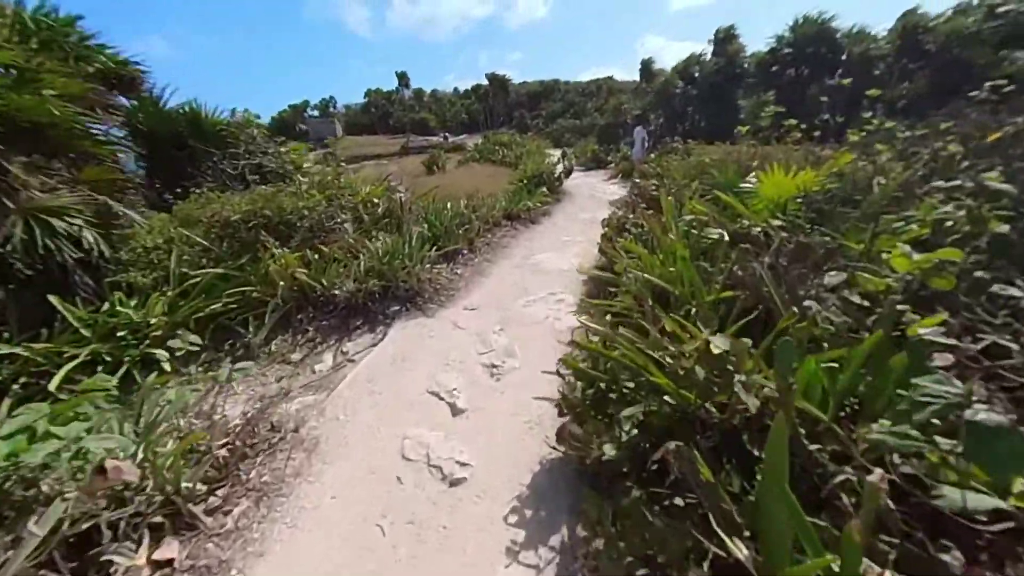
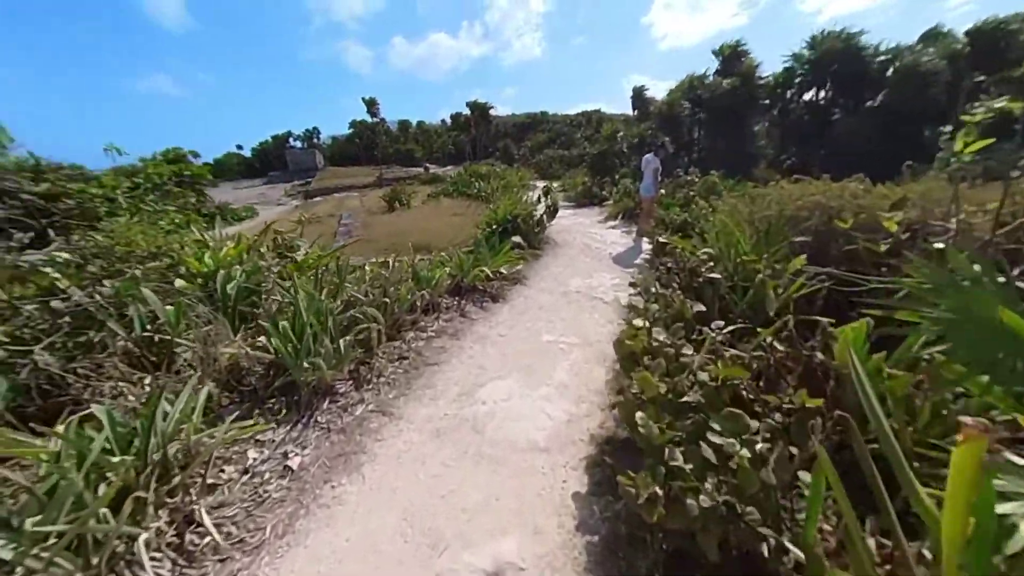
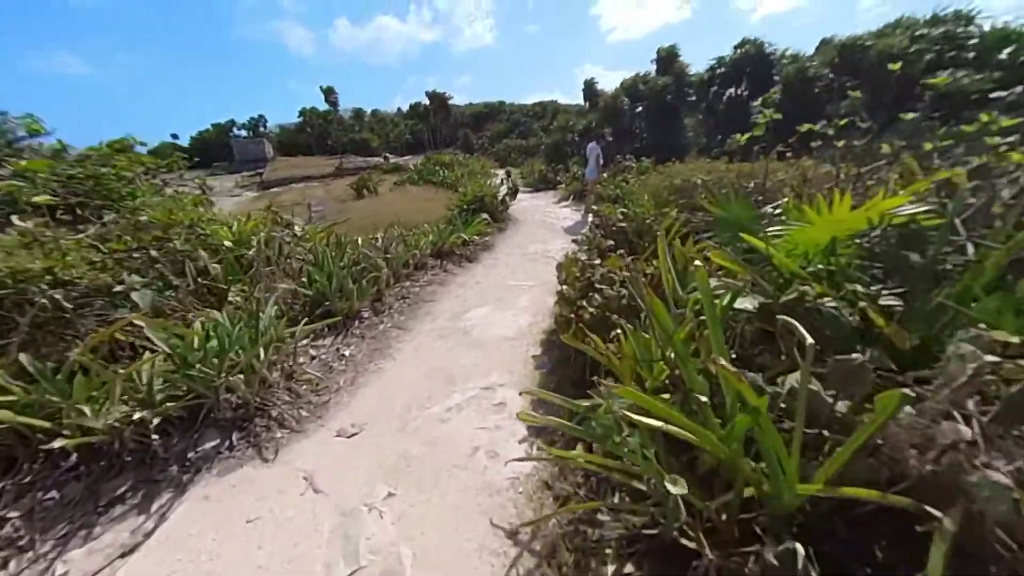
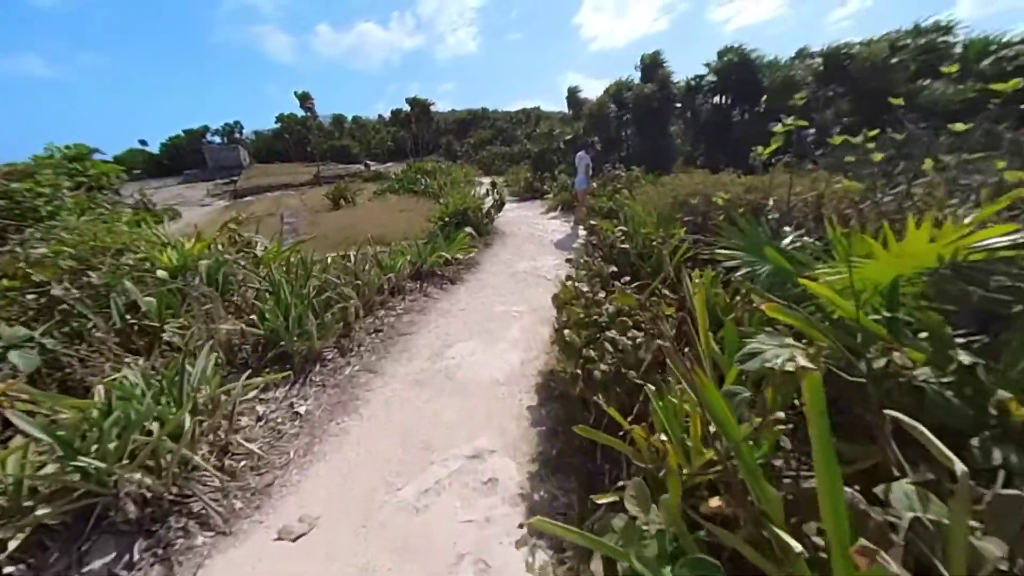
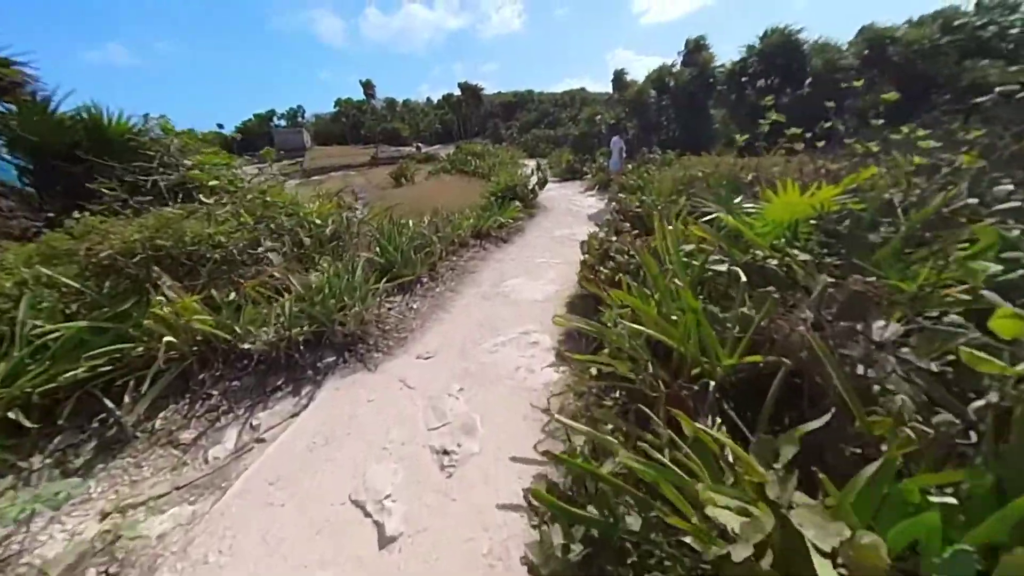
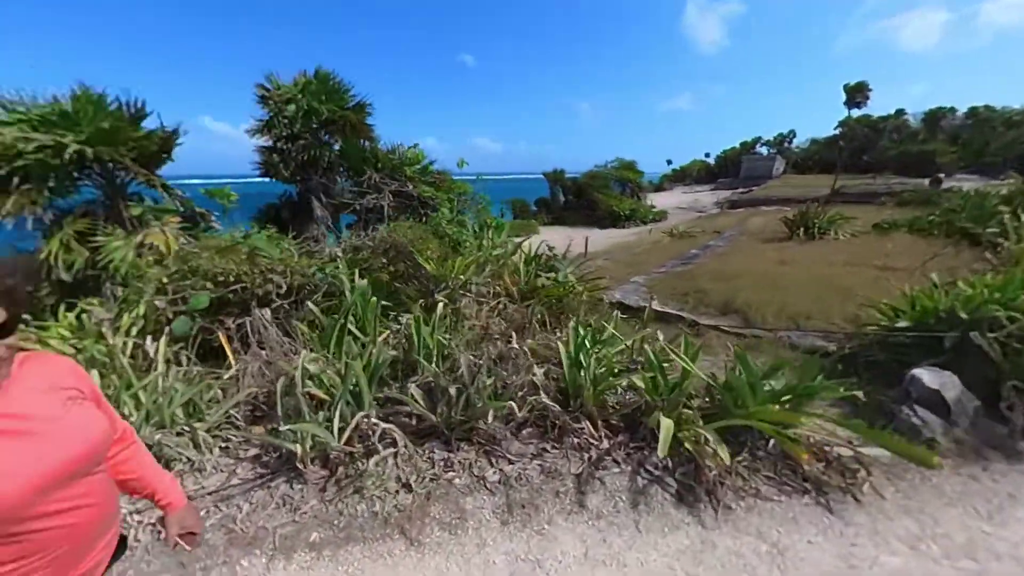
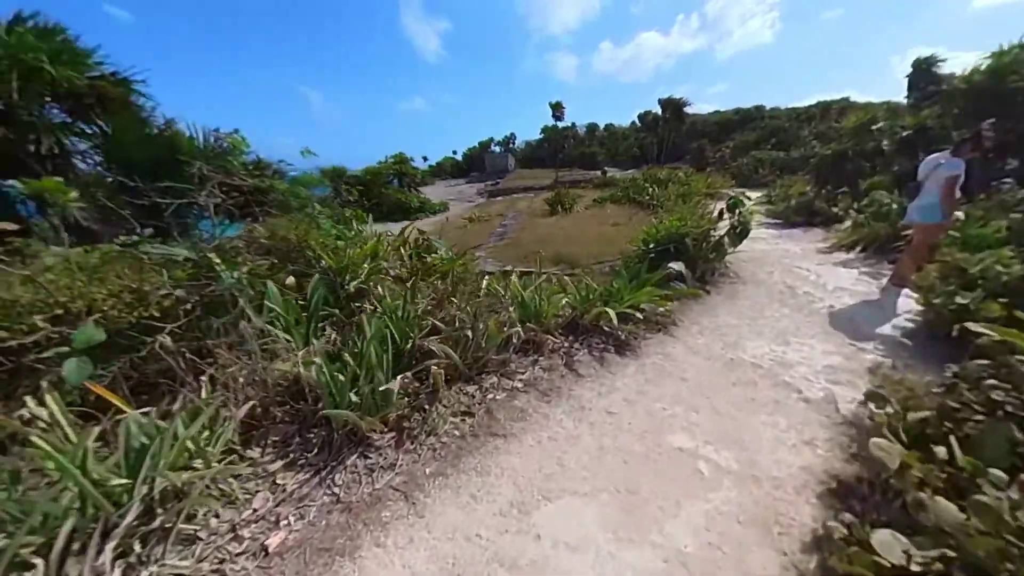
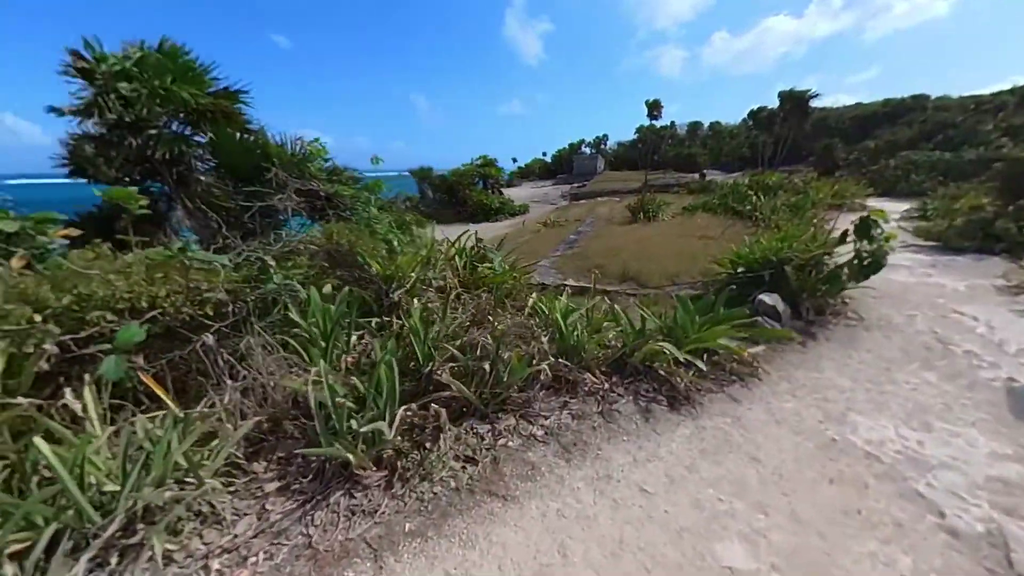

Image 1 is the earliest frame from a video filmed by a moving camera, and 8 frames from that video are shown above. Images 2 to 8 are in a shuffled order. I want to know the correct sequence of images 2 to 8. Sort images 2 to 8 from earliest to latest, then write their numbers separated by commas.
5, 3, 4, 2, 7, 8, 6
